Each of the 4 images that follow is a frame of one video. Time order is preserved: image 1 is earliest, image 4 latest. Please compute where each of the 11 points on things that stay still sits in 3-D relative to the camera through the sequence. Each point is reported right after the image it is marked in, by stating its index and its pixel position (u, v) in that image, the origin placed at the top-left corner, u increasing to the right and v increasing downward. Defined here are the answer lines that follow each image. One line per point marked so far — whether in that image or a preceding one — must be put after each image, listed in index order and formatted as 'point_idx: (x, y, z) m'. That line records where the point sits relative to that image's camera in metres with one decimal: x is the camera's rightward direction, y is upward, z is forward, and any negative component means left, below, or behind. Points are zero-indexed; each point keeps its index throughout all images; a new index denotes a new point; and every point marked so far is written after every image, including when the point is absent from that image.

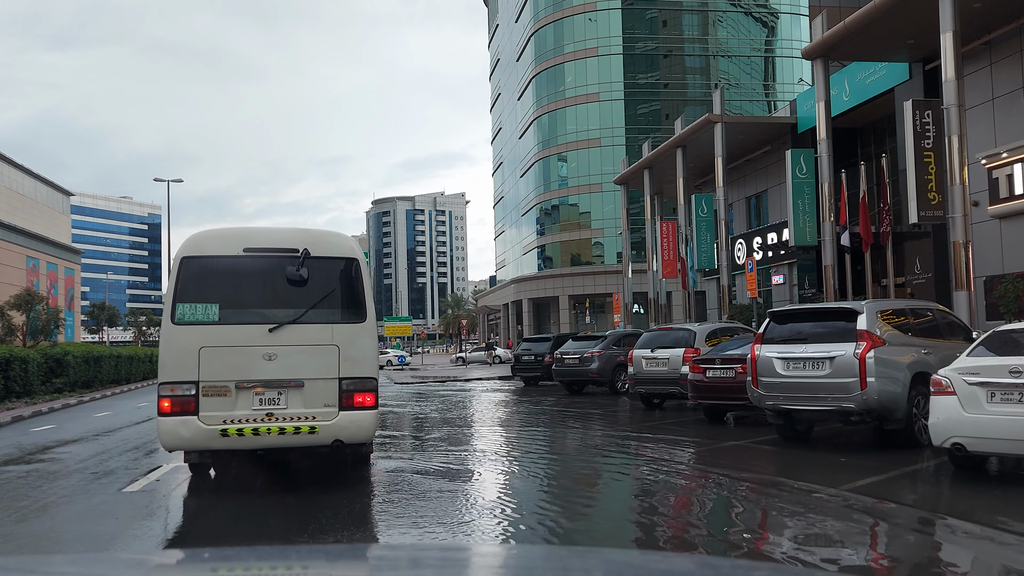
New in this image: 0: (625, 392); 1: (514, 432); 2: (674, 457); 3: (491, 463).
0: (+2.9, -2.6, +18.4) m
1: (+0.1, -3.0, +16.1) m
2: (+2.3, -2.3, +10.4) m
3: (-0.4, -2.8, +12.9) m
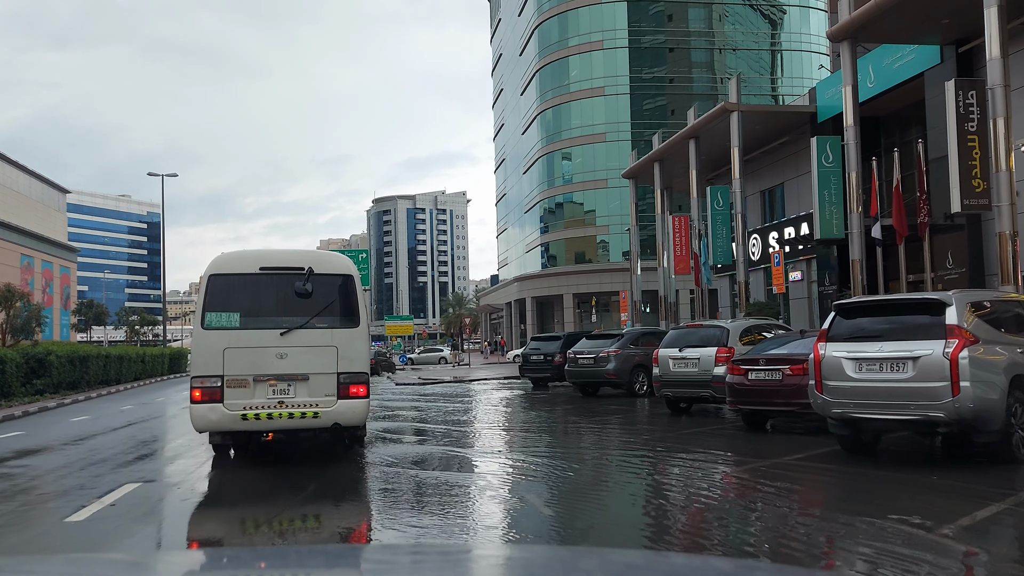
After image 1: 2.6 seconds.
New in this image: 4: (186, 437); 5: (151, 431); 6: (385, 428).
0: (+3.1, -2.5, +17.4) m
1: (+0.2, -2.9, +15.1) m
2: (+2.5, -2.2, +9.4) m
3: (-0.3, -2.7, +12.0) m
4: (-6.0, -2.6, +13.8) m
5: (-6.4, -2.5, +13.2) m
6: (-2.8, -3.0, +16.4) m
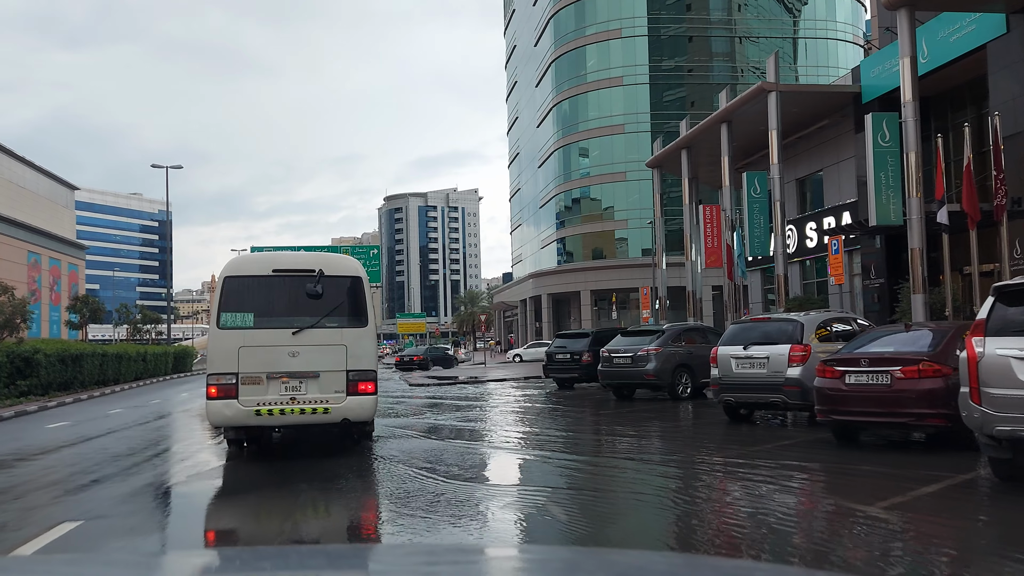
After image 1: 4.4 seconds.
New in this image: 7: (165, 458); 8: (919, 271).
0: (+3.6, -2.3, +16.0) m
1: (+0.7, -2.7, +13.8) m
2: (+2.9, -2.0, +8.0) m
3: (+0.2, -2.6, +10.6) m
4: (-5.6, -2.5, +12.5) m
5: (-6.0, -2.4, +11.9) m
6: (-2.3, -2.8, +15.1) m
7: (-4.7, -2.3, +10.2) m
8: (+8.0, +0.3, +14.9) m
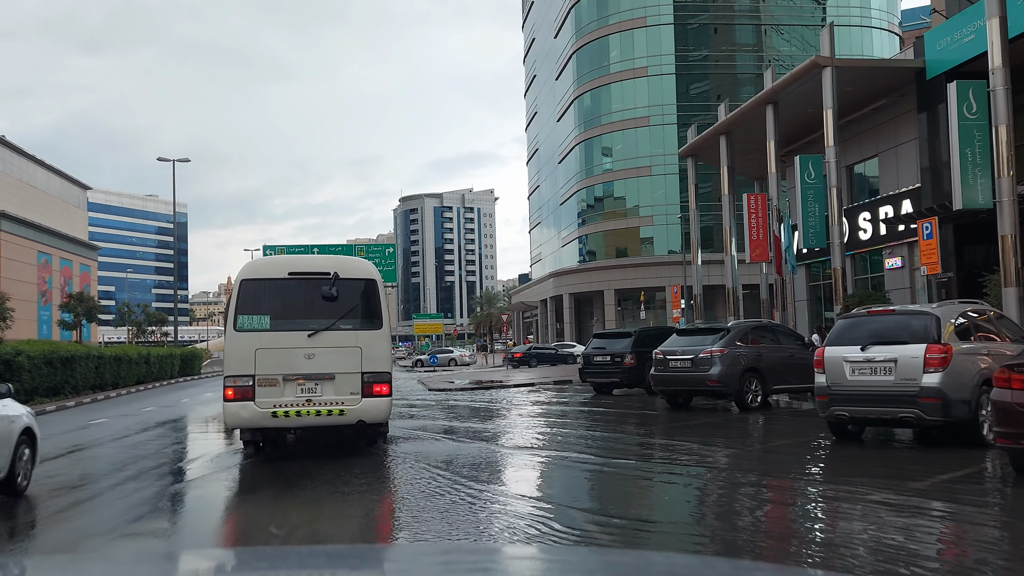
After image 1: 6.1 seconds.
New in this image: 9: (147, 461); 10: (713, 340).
0: (+4.2, -2.2, +14.3) m
1: (+1.3, -2.6, +12.1) m
2: (+3.4, -1.9, +6.3) m
3: (+0.7, -2.5, +8.9) m
4: (-5.1, -2.4, +10.9) m
5: (-5.5, -2.3, +10.3) m
6: (-1.7, -2.7, +13.5) m
7: (-4.2, -2.2, +8.6) m
8: (+8.6, +0.4, +13.1) m
9: (-4.8, -2.4, +10.3) m
10: (+3.5, -1.0, +14.3) m
